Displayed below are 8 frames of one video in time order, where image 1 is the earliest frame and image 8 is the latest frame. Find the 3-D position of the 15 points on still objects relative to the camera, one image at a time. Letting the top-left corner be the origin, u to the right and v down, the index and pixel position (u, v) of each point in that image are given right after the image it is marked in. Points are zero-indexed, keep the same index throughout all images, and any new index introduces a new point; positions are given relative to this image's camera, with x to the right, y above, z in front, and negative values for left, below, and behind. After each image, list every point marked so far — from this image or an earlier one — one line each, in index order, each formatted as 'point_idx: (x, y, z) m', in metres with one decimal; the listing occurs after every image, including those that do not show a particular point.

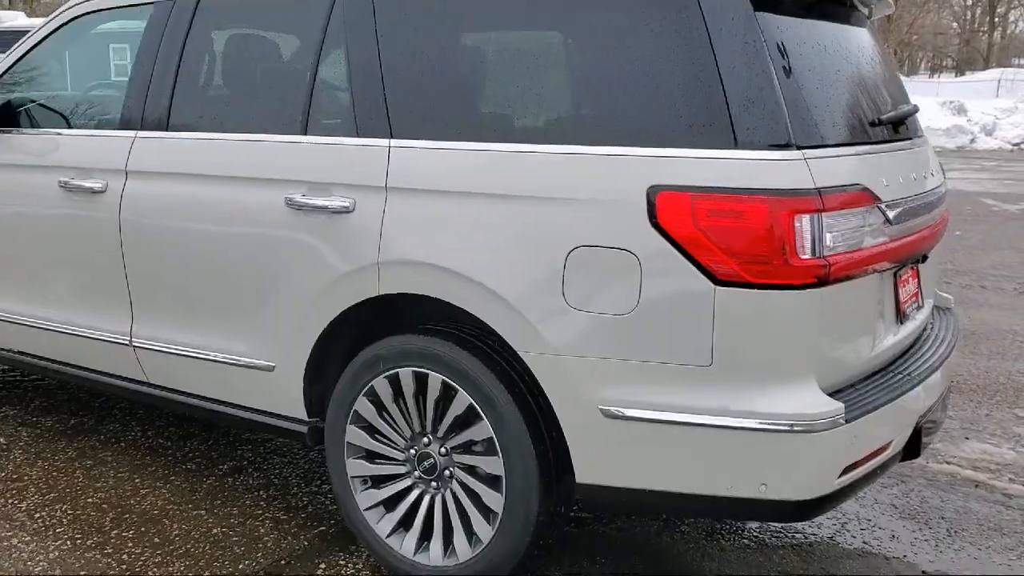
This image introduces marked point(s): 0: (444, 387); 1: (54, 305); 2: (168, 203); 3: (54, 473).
0: (-0.2, -0.3, +2.7) m
1: (-1.5, -0.1, +3.6) m
2: (-1.0, +0.3, +3.2) m
3: (-1.5, -0.6, +3.6) m
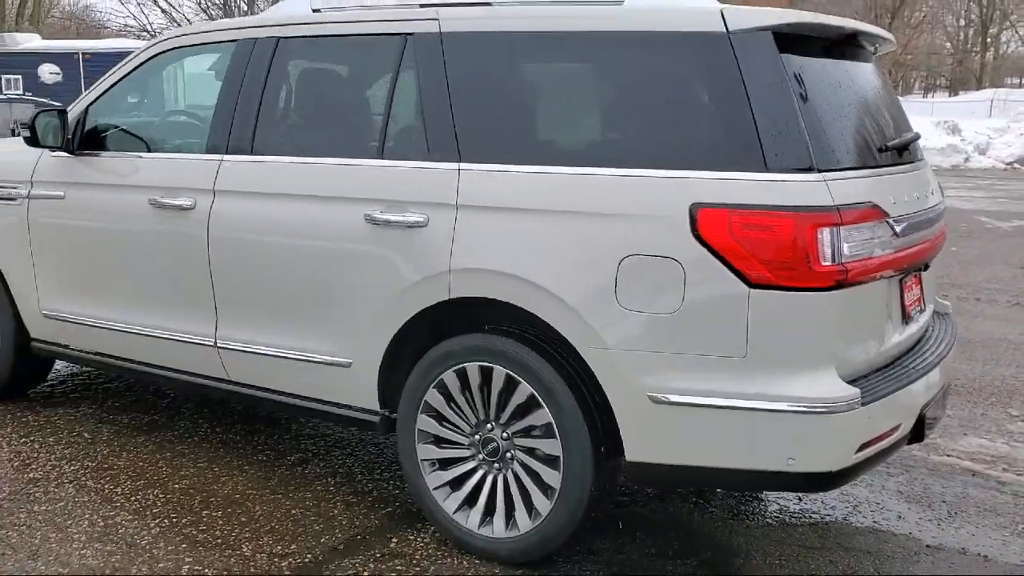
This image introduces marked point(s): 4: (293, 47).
0: (0.0, -0.3, +3.1) m
1: (-1.4, -0.1, +4.0) m
2: (-0.9, +0.2, +3.6) m
3: (-1.4, -0.7, +4.0) m
4: (-0.7, +0.8, +3.7) m
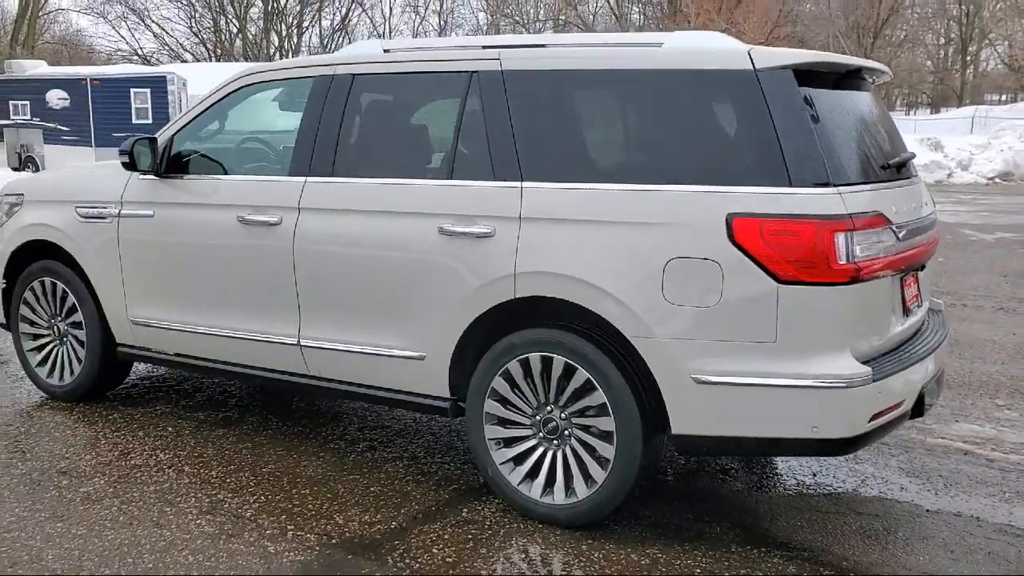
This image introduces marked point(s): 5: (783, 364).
0: (+0.2, -0.3, +3.6) m
1: (-1.2, -0.1, +4.5) m
2: (-0.7, +0.2, +4.1) m
3: (-1.2, -0.7, +4.4) m
4: (-0.6, +0.8, +4.2) m
5: (+0.8, -0.2, +3.2) m
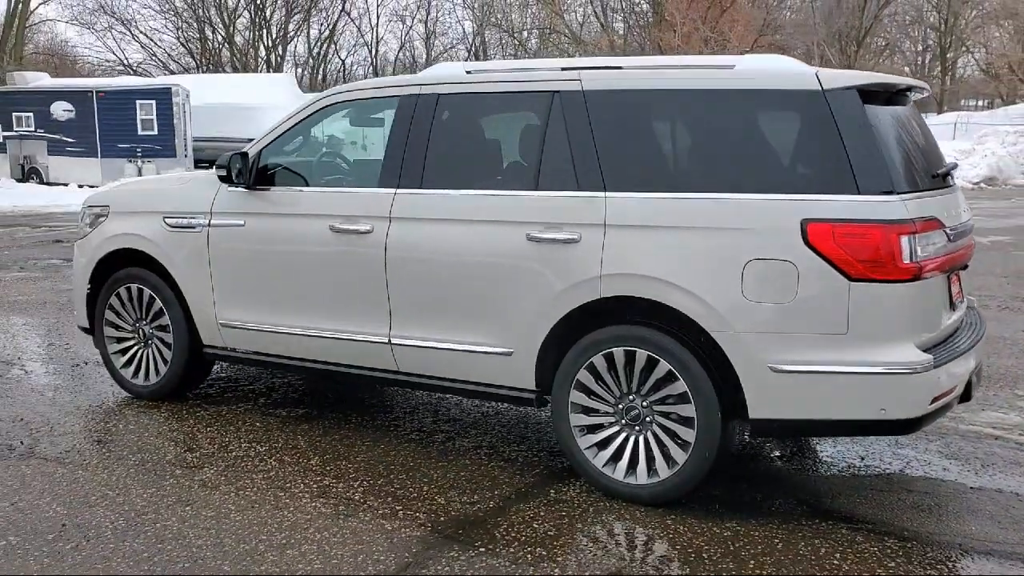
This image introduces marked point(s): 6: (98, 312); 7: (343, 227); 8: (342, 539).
0: (+0.5, -0.3, +4.0) m
1: (-0.9, -0.1, +4.8) m
2: (-0.4, +0.2, +4.4) m
3: (-0.9, -0.7, +4.8) m
4: (-0.3, +0.8, +4.5) m
5: (+1.2, -0.2, +3.6) m
6: (-2.2, -0.1, +5.6) m
7: (-0.7, +0.3, +4.6) m
8: (-0.6, -0.9, +3.7) m
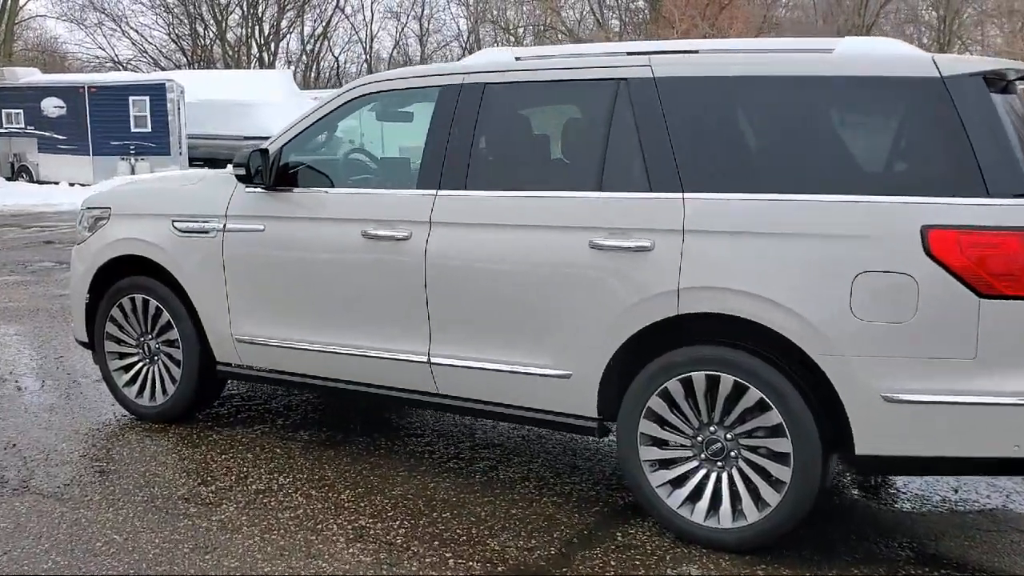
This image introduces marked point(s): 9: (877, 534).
0: (+0.7, -0.3, +3.5) m
1: (-0.7, -0.2, +4.3) m
2: (-0.2, +0.2, +3.9) m
3: (-0.7, -0.7, +4.3) m
4: (0.0, +0.8, +4.0) m
5: (+1.4, -0.3, +3.1) m
6: (-2.0, -0.2, +5.1) m
7: (-0.5, +0.2, +4.1) m
8: (-0.4, -0.9, +3.2) m
9: (+1.3, -0.9, +3.7) m
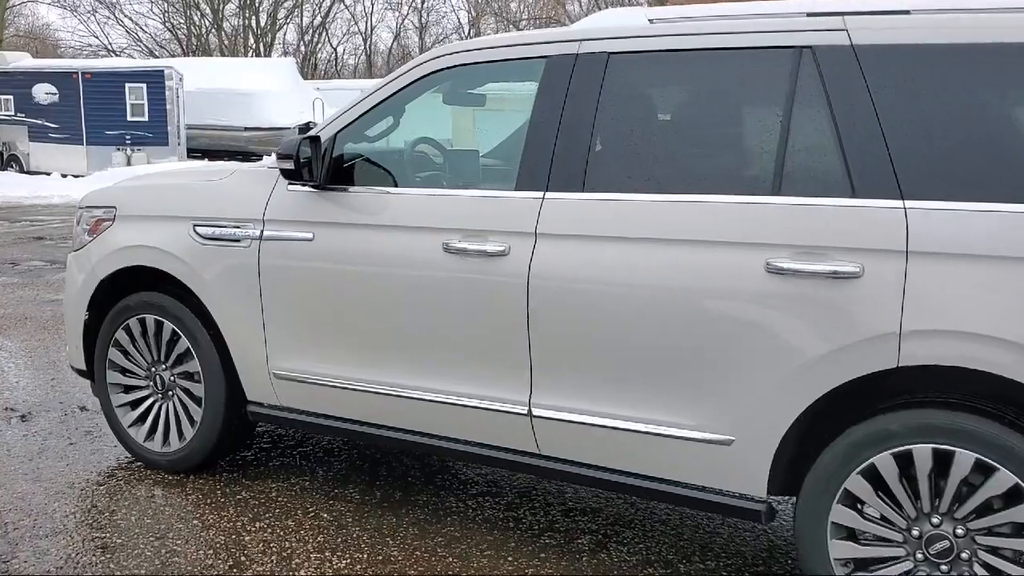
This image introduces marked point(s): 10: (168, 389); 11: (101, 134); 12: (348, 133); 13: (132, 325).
0: (+1.1, -0.4, +2.6) m
1: (-0.3, -0.3, +3.4) m
2: (+0.2, +0.1, +3.0) m
3: (-0.3, -0.8, +3.4) m
4: (+0.3, +0.7, +3.1) m
5: (+1.8, -0.4, +2.2) m
6: (-1.6, -0.2, +4.1) m
7: (-0.1, +0.1, +3.2) m
8: (0.0, -1.0, +2.2) m
9: (+1.6, -1.0, +2.8) m
10: (-1.3, -0.4, +4.0) m
11: (-7.3, +2.8, +19.0) m
12: (-0.6, +0.5, +3.6) m
13: (-1.4, -0.1, +4.0) m
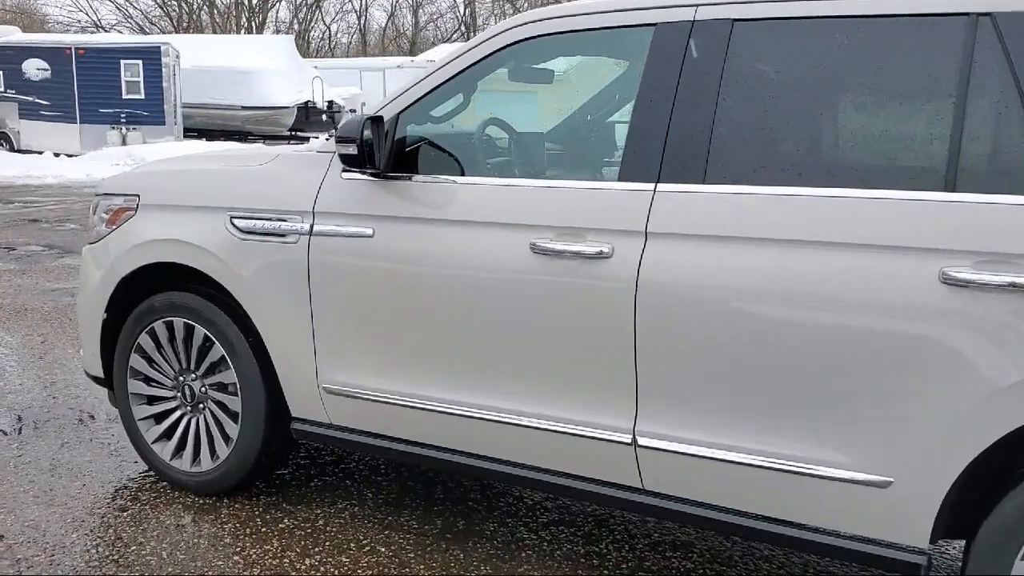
0: (+1.4, -0.5, +2.1) m
1: (0.0, -0.3, +2.9) m
2: (+0.5, 0.0, +2.5) m
3: (0.0, -0.8, +2.9) m
4: (+0.6, +0.6, +2.7) m
5: (+2.0, -0.4, +1.8) m
6: (-1.4, -0.2, +3.7) m
7: (+0.1, +0.1, +2.8) m
8: (+0.3, -1.0, +1.8) m
9: (+1.9, -1.0, +2.4) m
10: (-1.0, -0.4, +3.6) m
11: (-7.2, +3.0, +18.4) m
12: (-0.3, +0.5, +3.2) m
13: (-1.2, -0.1, +3.6) m
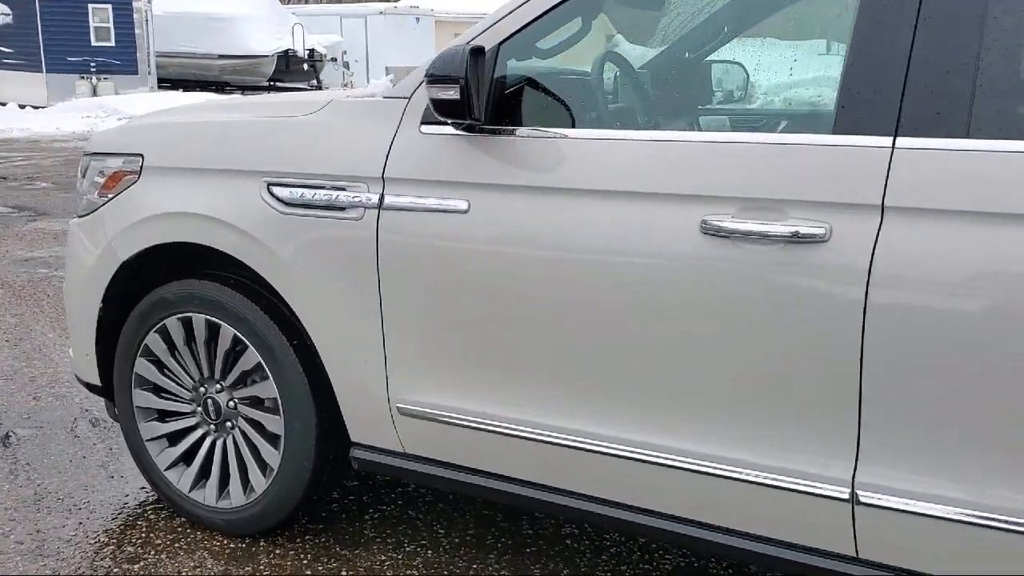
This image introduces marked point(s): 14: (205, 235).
0: (+1.7, -0.5, +1.4) m
1: (+0.3, -0.3, +2.2) m
2: (+0.8, 0.0, +1.8) m
3: (+0.3, -0.8, +2.2) m
4: (+0.9, +0.6, +1.9) m
5: (+2.4, -0.5, +1.1) m
6: (-1.1, -0.2, +2.9) m
7: (+0.4, +0.1, +2.0) m
8: (+0.6, -1.1, +1.1) m
9: (+2.2, -1.0, +1.7) m
10: (-0.7, -0.3, +2.8) m
11: (-7.3, +3.7, +17.3) m
12: (0.0, +0.5, +2.4) m
13: (-0.9, -0.1, +2.8) m
14: (-0.8, +0.1, +2.6) m
